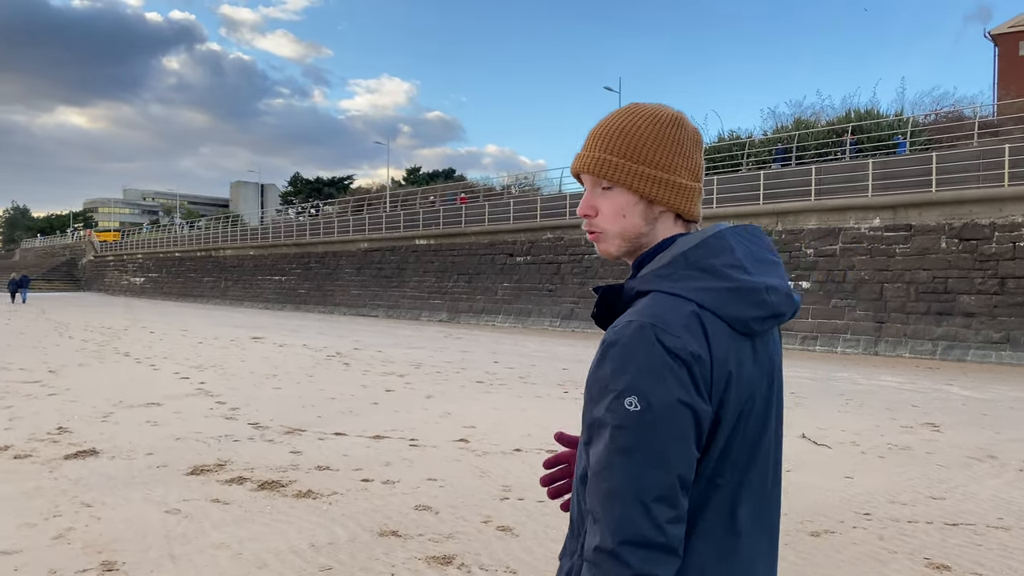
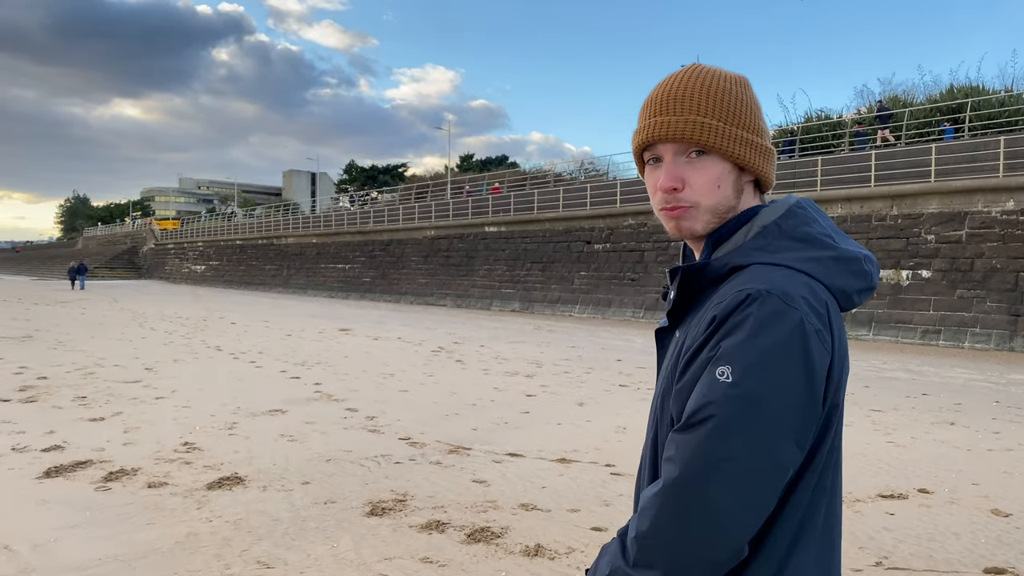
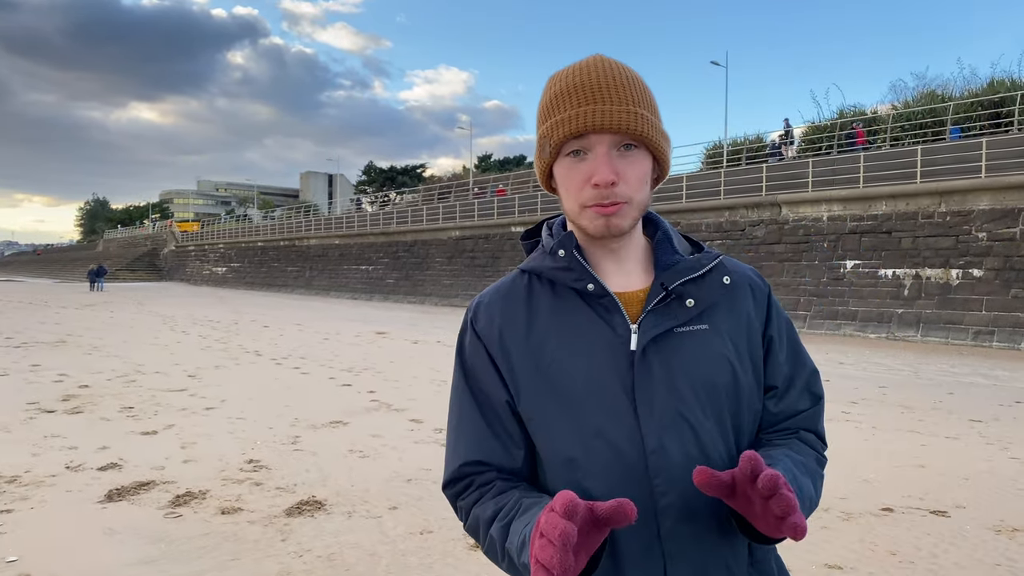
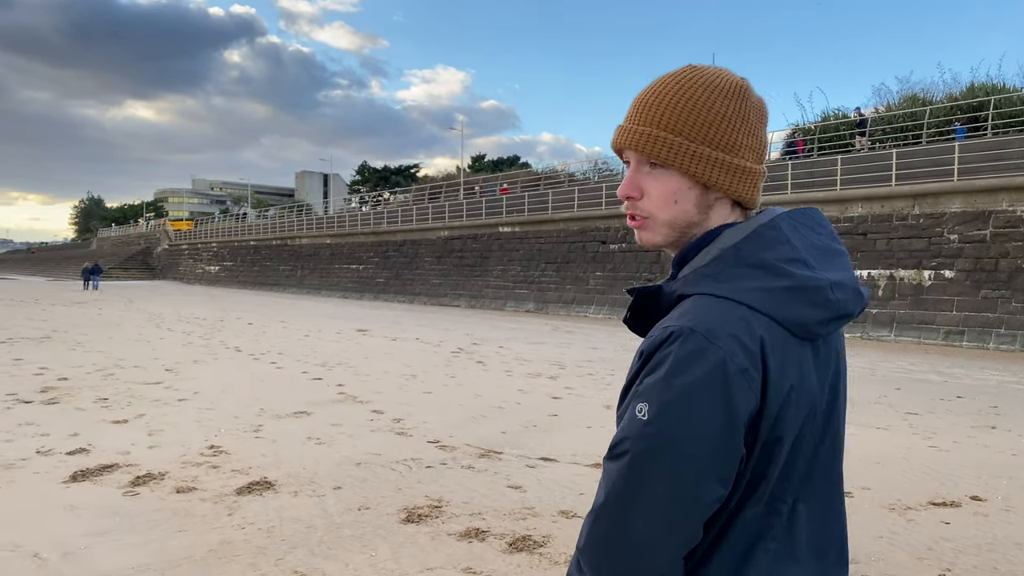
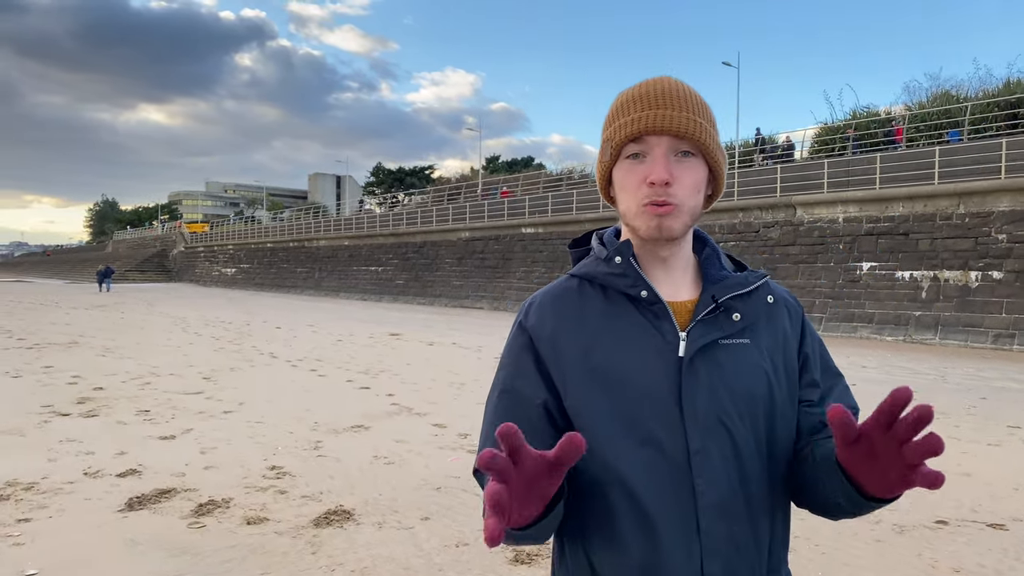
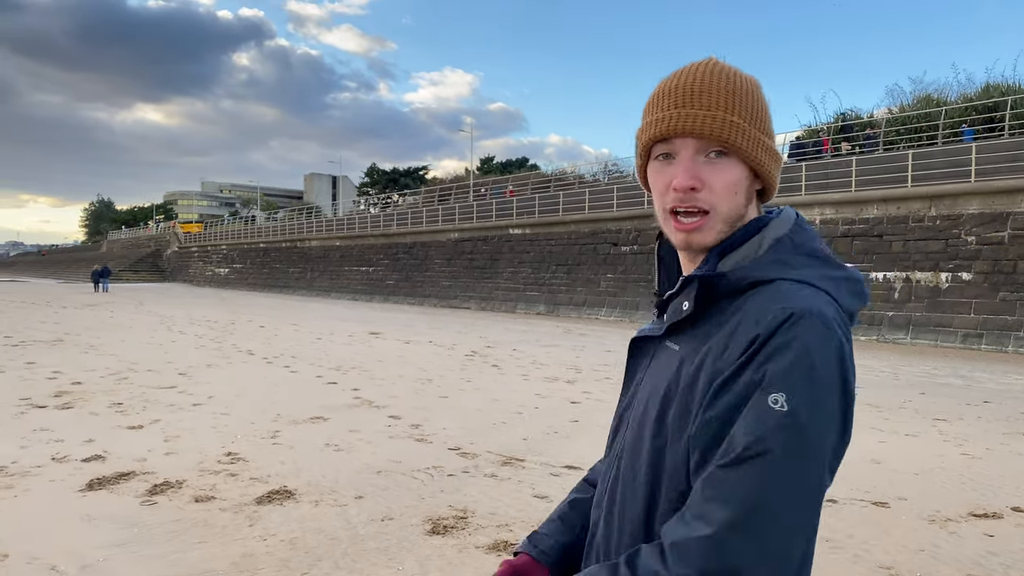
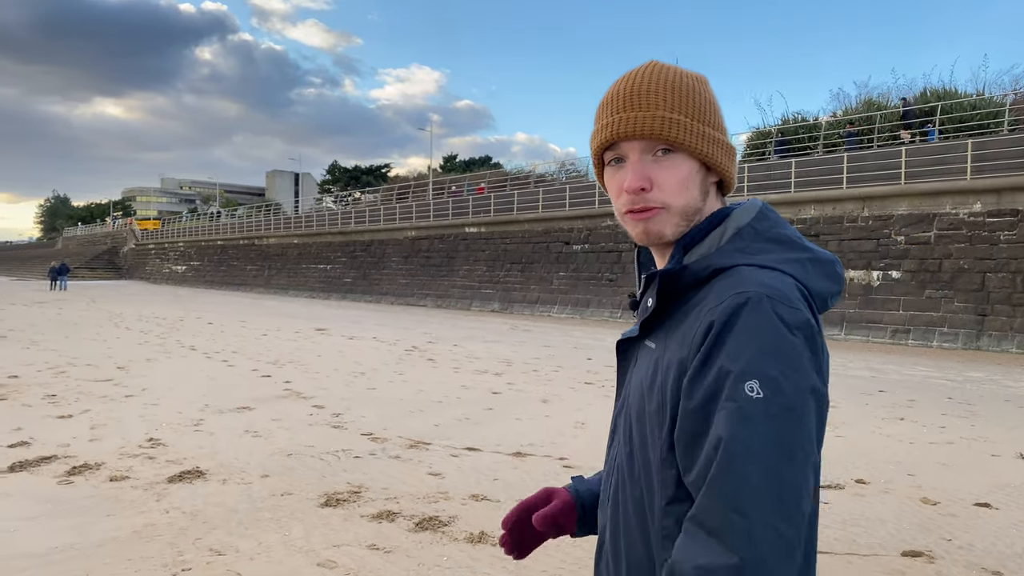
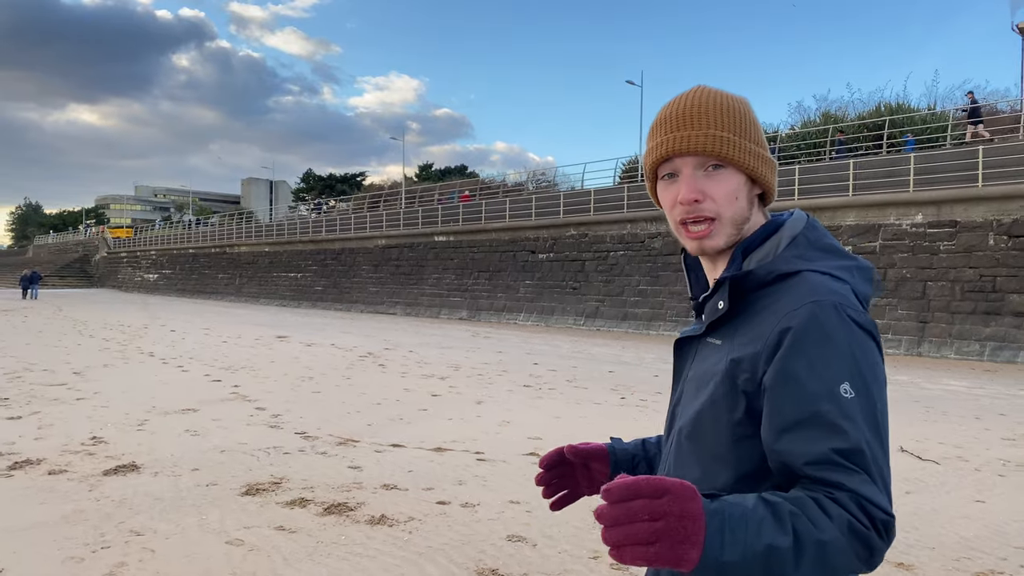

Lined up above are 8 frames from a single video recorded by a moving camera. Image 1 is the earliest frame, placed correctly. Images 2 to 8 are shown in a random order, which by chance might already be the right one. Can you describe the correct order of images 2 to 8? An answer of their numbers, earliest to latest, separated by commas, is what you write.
8, 7, 2, 4, 6, 3, 5
